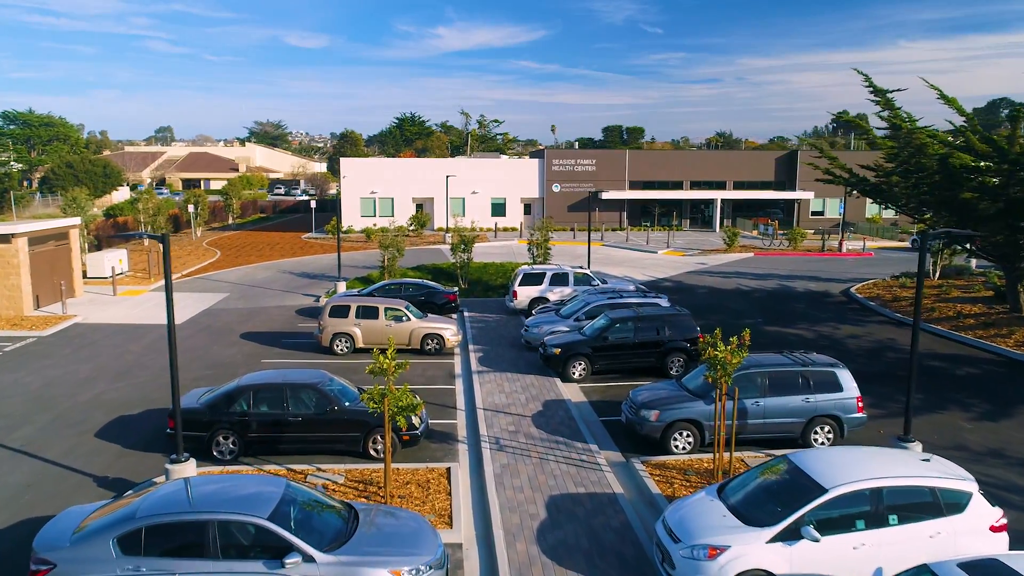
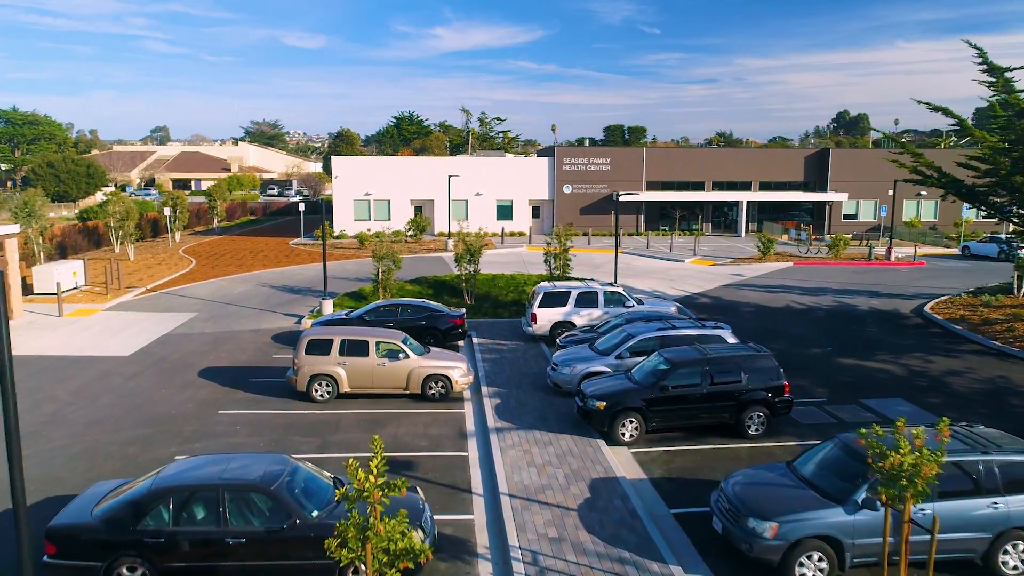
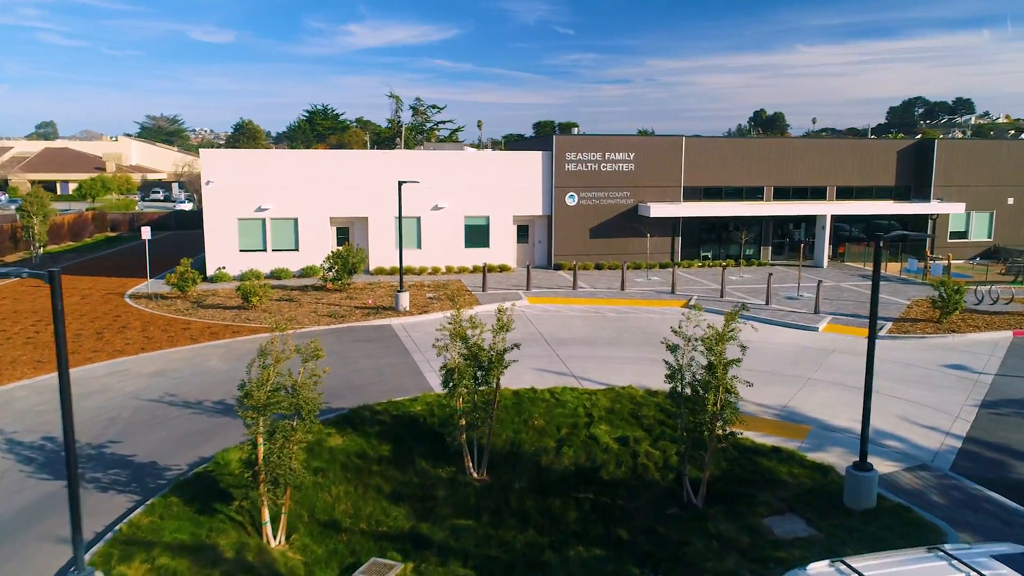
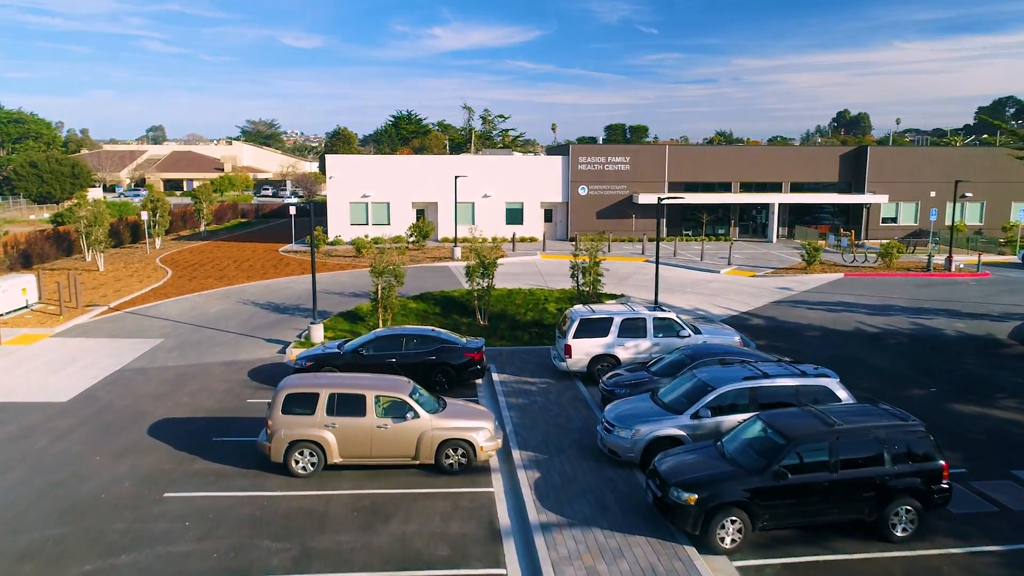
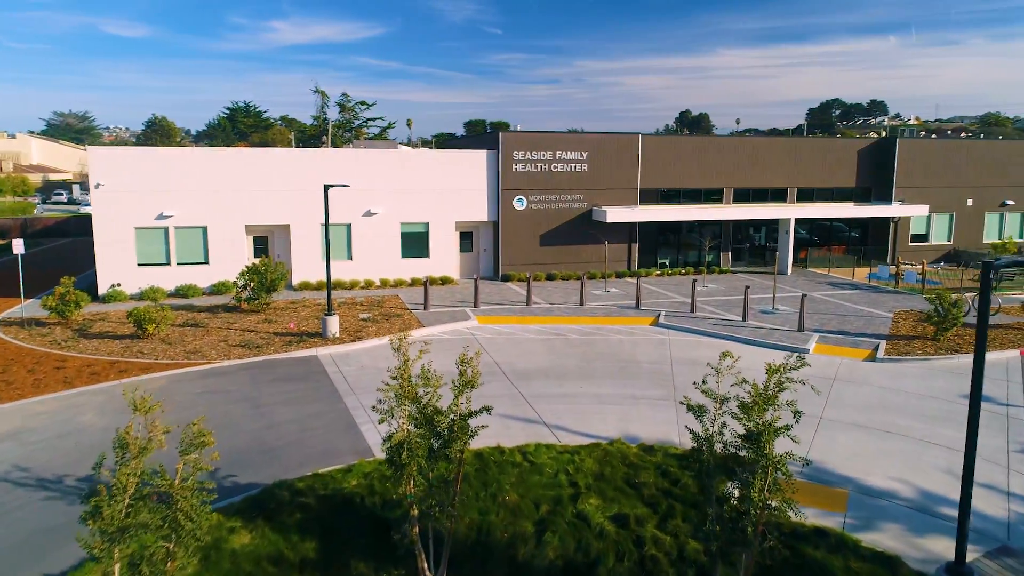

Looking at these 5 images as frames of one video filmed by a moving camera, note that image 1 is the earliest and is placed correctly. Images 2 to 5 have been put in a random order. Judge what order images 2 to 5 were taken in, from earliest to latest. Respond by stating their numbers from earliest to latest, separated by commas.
2, 4, 3, 5
